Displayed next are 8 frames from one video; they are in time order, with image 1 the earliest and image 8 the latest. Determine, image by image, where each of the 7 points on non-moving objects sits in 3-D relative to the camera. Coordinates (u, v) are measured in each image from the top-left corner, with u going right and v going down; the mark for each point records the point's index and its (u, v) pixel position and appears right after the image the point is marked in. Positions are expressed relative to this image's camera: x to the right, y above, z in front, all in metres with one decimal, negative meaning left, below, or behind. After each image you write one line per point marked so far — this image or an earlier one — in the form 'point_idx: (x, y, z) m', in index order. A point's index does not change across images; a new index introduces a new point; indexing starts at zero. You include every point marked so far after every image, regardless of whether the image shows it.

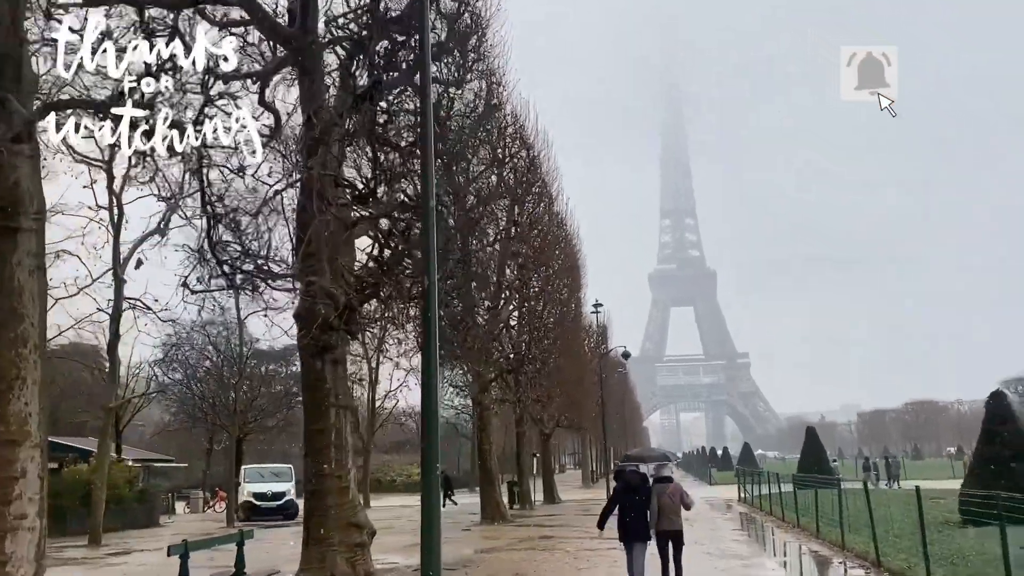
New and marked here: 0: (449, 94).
0: (-1.3, +3.8, +17.7) m
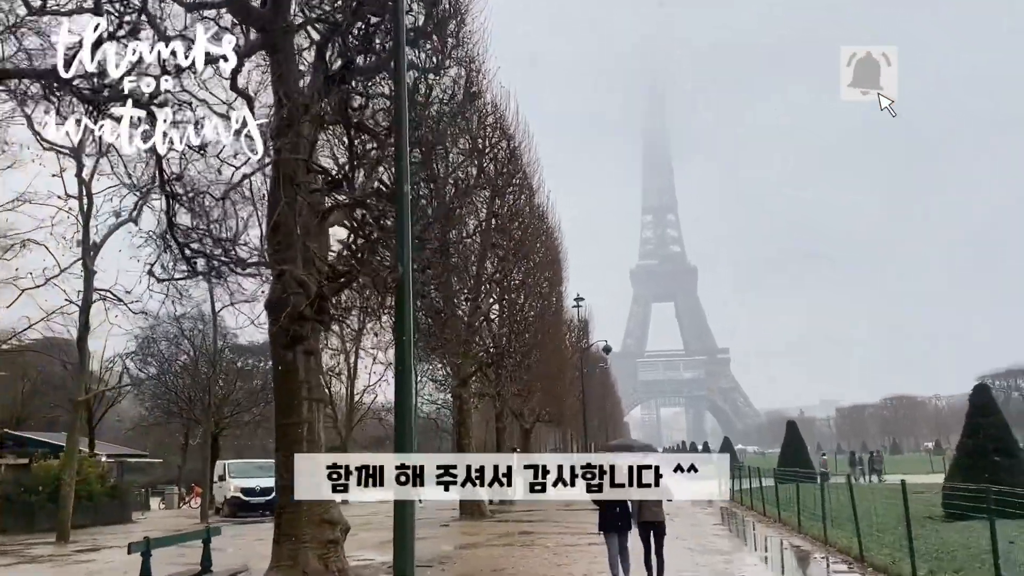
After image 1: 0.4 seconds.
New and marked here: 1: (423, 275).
0: (-1.6, +4.0, +17.3) m
1: (-1.7, +0.3, +17.6) m
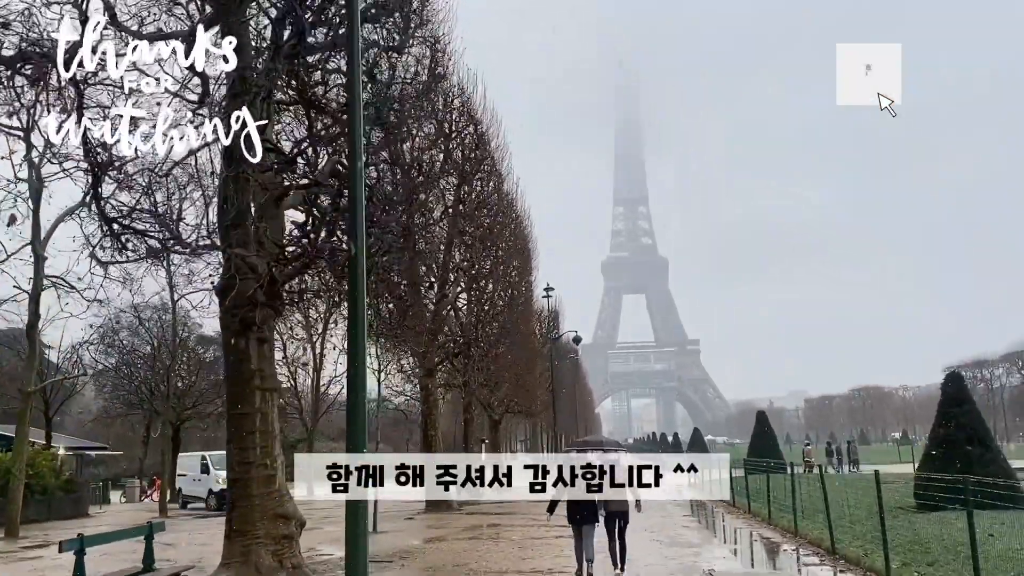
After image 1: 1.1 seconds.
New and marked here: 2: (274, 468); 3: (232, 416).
0: (-2.3, +4.3, +16.7) m
1: (-2.4, +0.5, +17.0) m
2: (-3.3, -2.5, +12.3) m
3: (-3.8, -1.7, +12.2) m
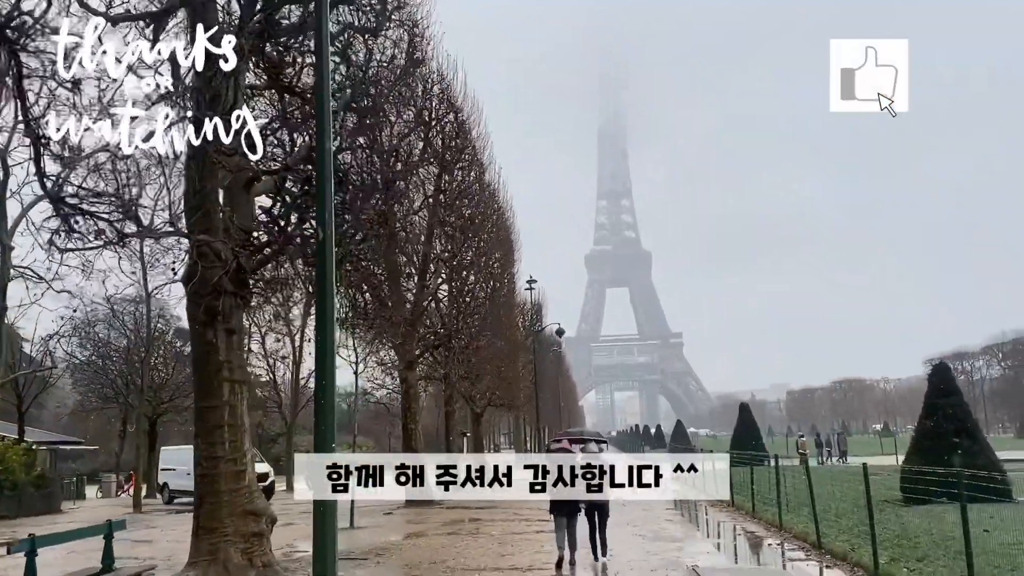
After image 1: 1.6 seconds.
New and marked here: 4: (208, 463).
0: (-2.7, +4.4, +16.2) m
1: (-2.8, +0.7, +16.6) m
2: (-3.5, -2.3, +11.9) m
3: (-4.1, -1.6, +11.7) m
4: (-3.9, -2.3, +11.6) m
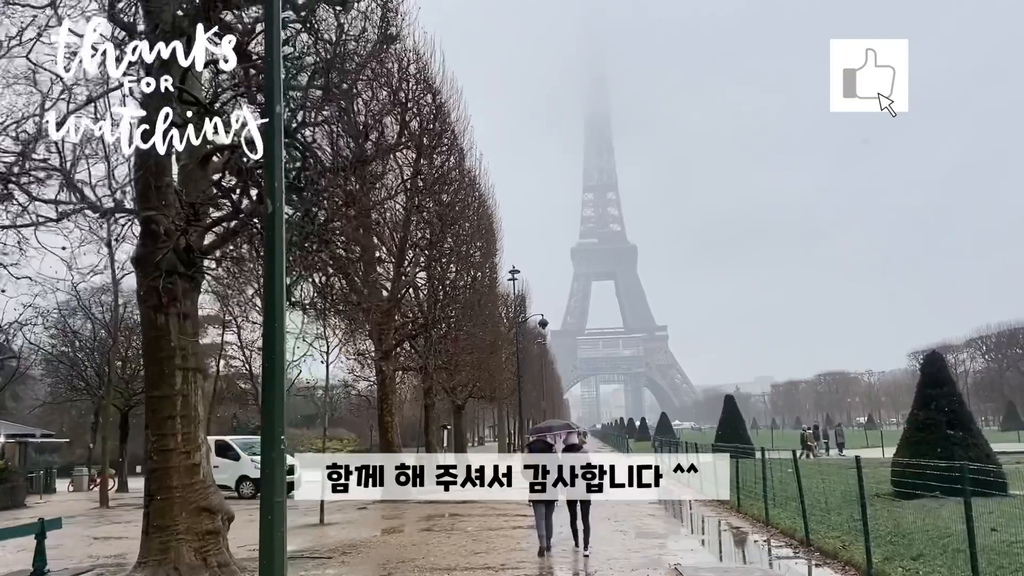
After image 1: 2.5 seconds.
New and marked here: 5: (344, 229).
0: (-3.1, +4.7, +15.5) m
1: (-3.2, +1.0, +15.8) m
2: (-3.9, -2.1, +11.1) m
3: (-4.4, -1.4, +11.0) m
4: (-4.3, -2.0, +10.9) m
5: (-3.1, +1.1, +16.7) m
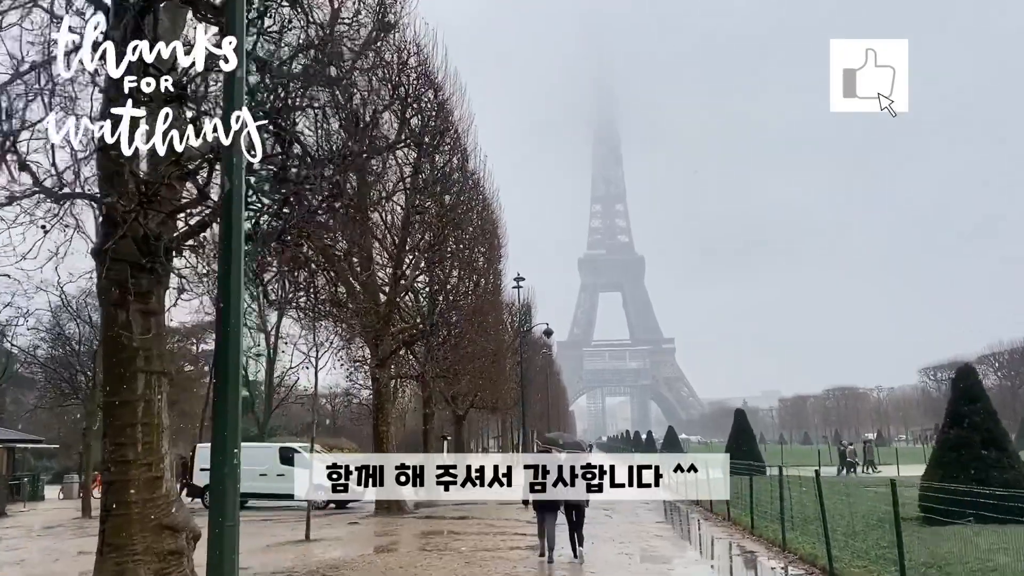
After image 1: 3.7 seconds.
0: (-3.0, +4.7, +14.5) m
1: (-3.2, +1.0, +14.8) m
2: (-4.0, -2.0, +10.1) m
3: (-4.5, -1.3, +10.0) m
4: (-4.3, -2.0, +9.9) m
5: (-3.1, +1.1, +15.7) m
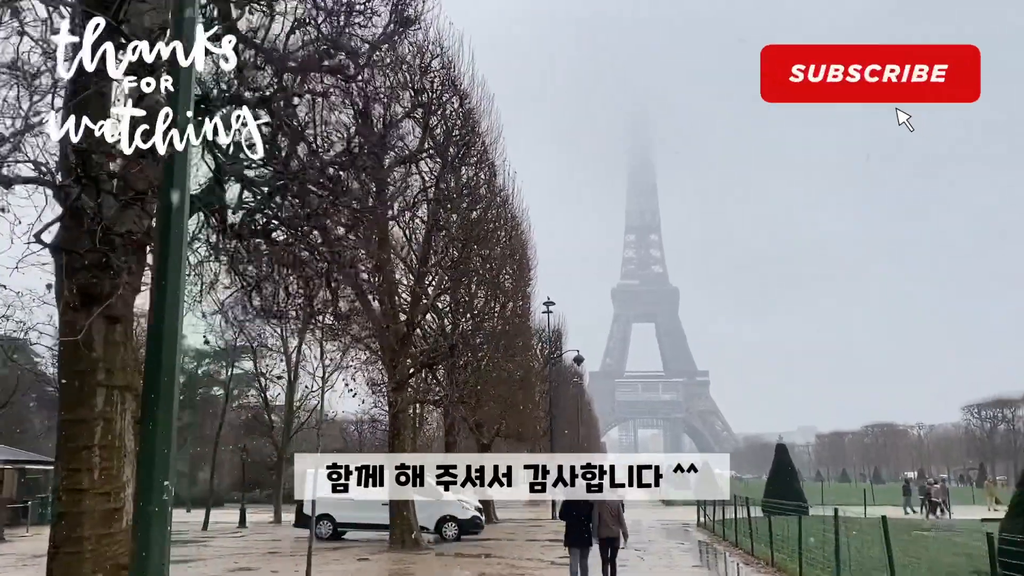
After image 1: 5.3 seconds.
0: (-2.6, +4.5, +13.3) m
1: (-2.8, +0.8, +13.5) m
2: (-3.8, -2.1, +8.7) m
3: (-4.3, -1.3, +8.6) m
4: (-4.2, -2.0, +8.5) m
5: (-2.7, +0.9, +14.4) m
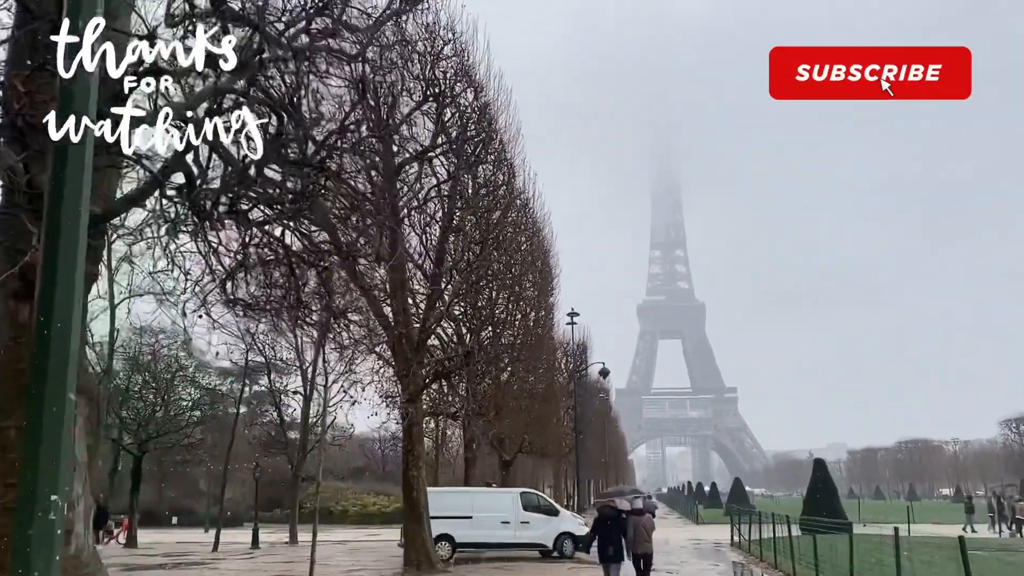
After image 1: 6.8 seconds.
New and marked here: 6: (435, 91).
0: (-2.4, +4.6, +12.2) m
1: (-2.6, +0.8, +12.3) m
2: (-3.7, -1.9, +7.5) m
3: (-4.2, -1.2, +7.4) m
4: (-4.1, -1.8, +7.3) m
5: (-2.4, +0.9, +13.2) m
6: (-1.6, +4.1, +19.1) m
